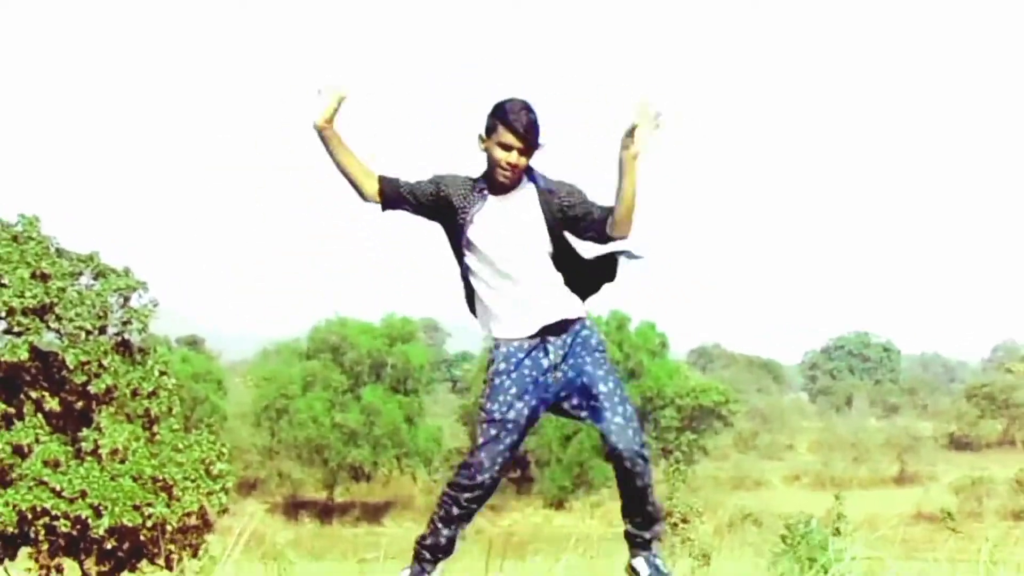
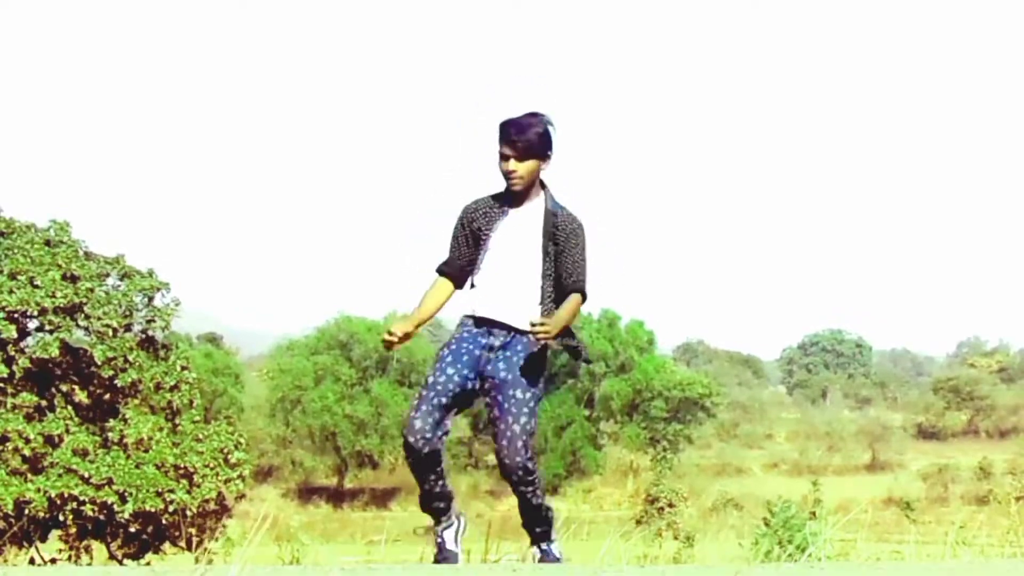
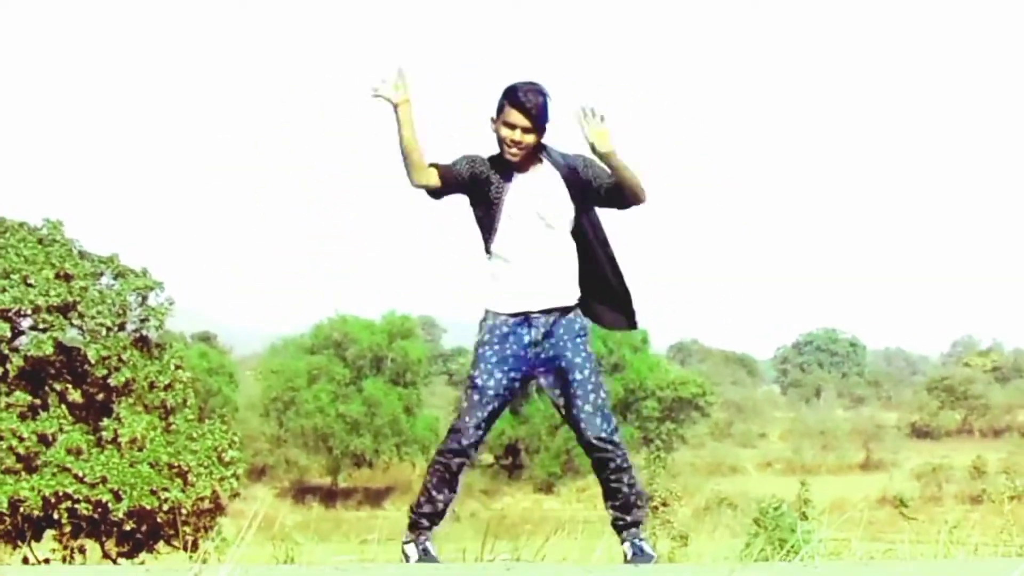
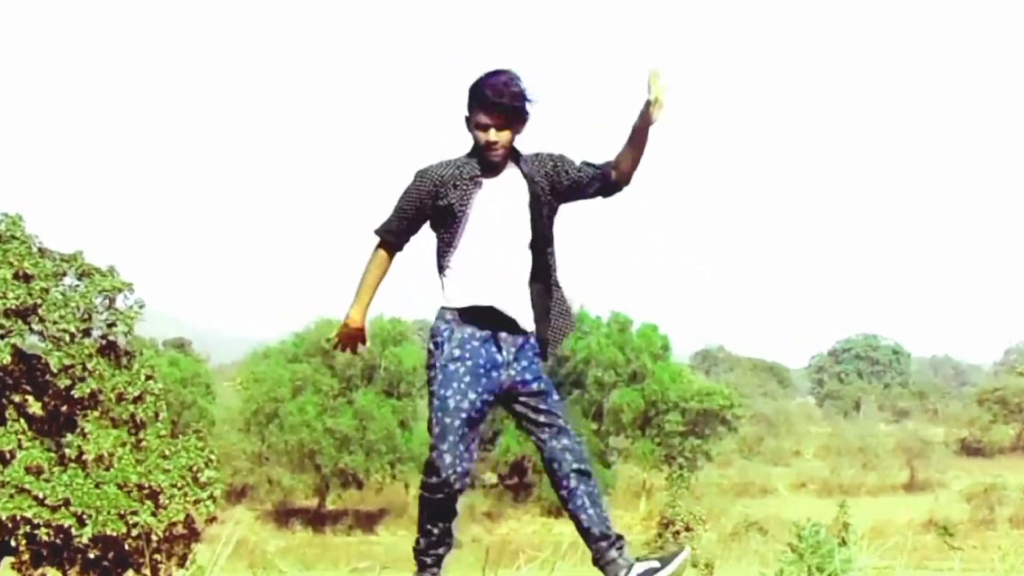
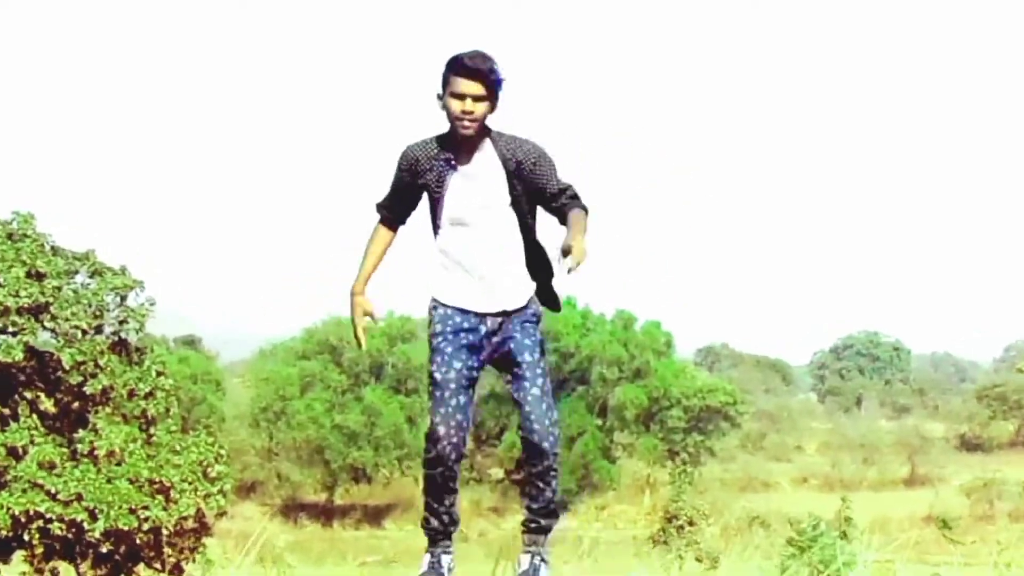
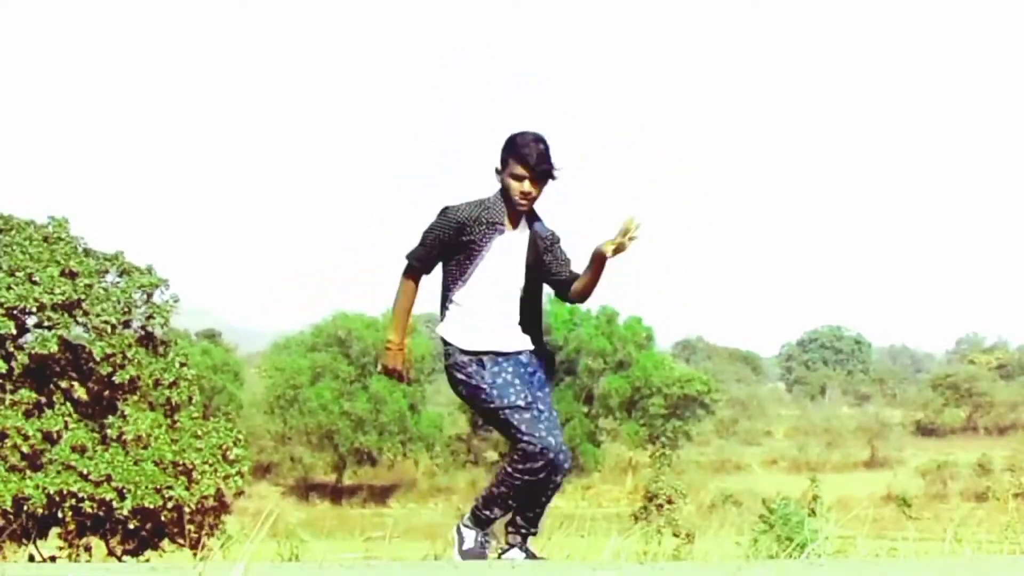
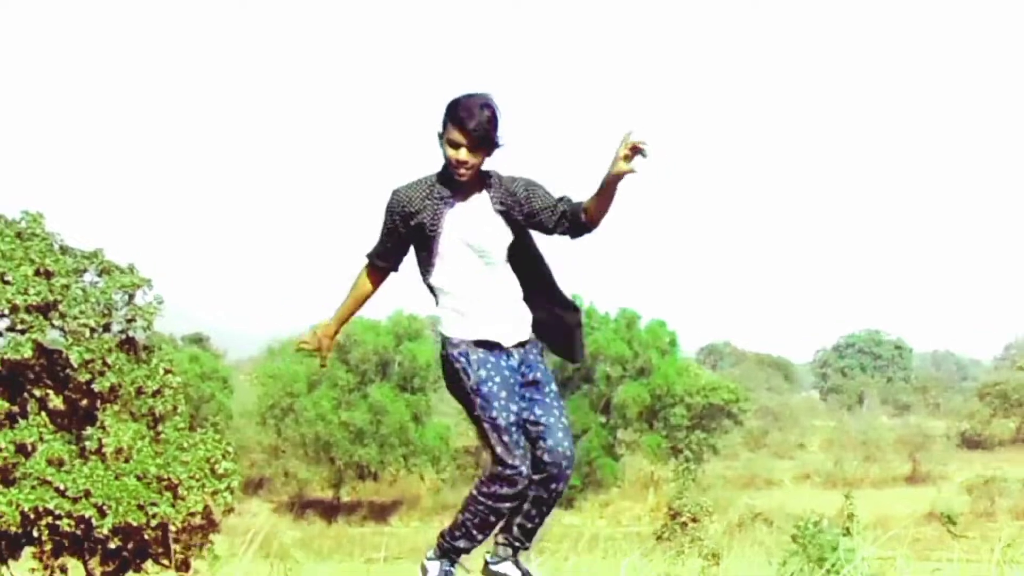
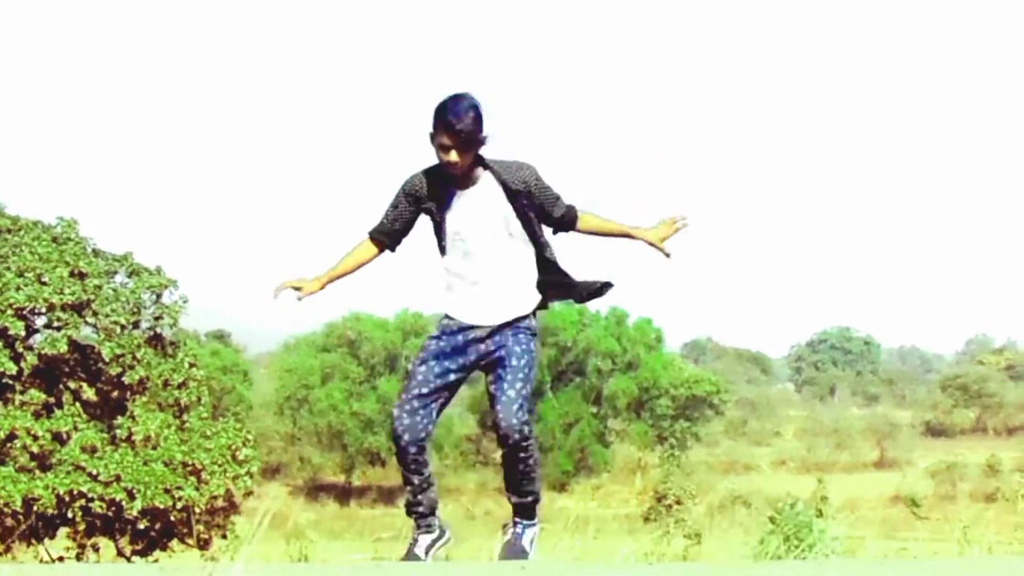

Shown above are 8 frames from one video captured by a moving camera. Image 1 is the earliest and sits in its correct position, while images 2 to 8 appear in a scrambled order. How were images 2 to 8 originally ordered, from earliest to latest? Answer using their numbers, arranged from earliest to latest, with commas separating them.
3, 7, 8, 5, 6, 4, 2
